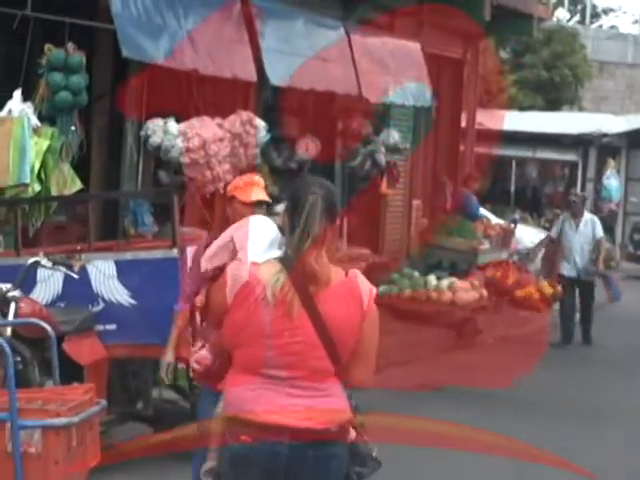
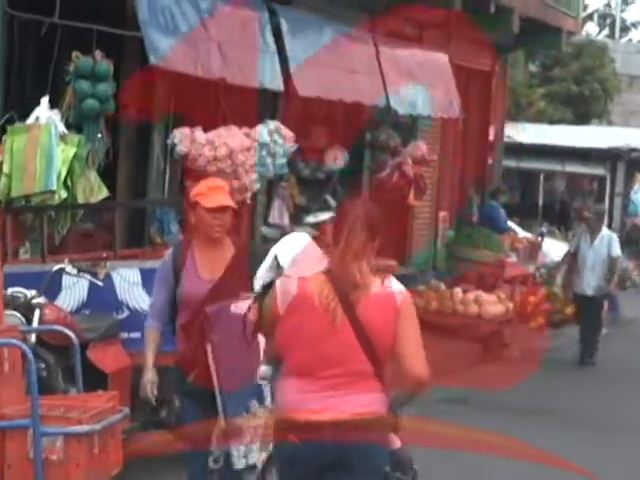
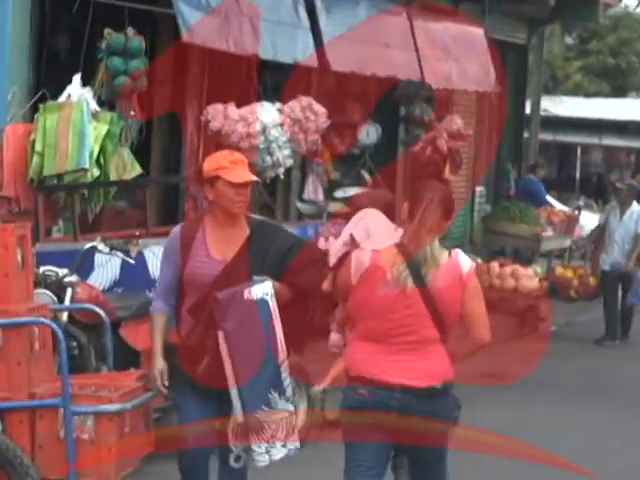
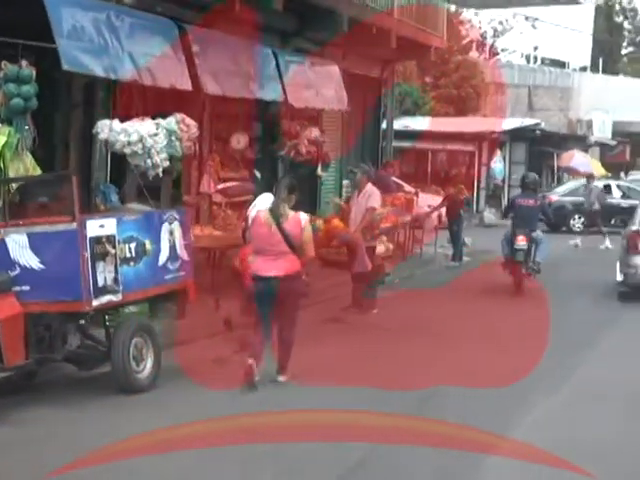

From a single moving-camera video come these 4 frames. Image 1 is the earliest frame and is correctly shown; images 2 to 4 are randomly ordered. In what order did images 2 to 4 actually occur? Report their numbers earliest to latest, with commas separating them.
2, 3, 4
